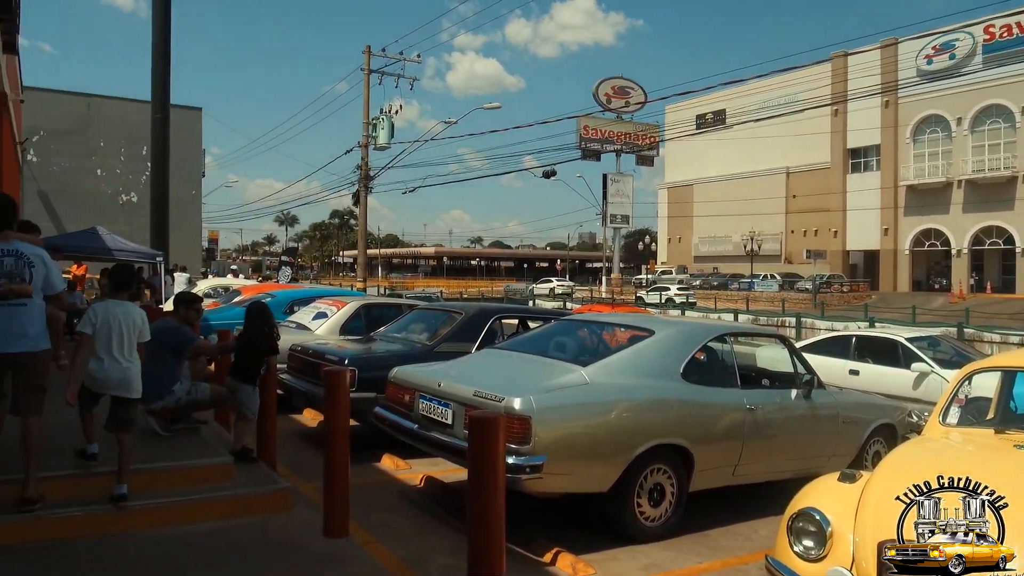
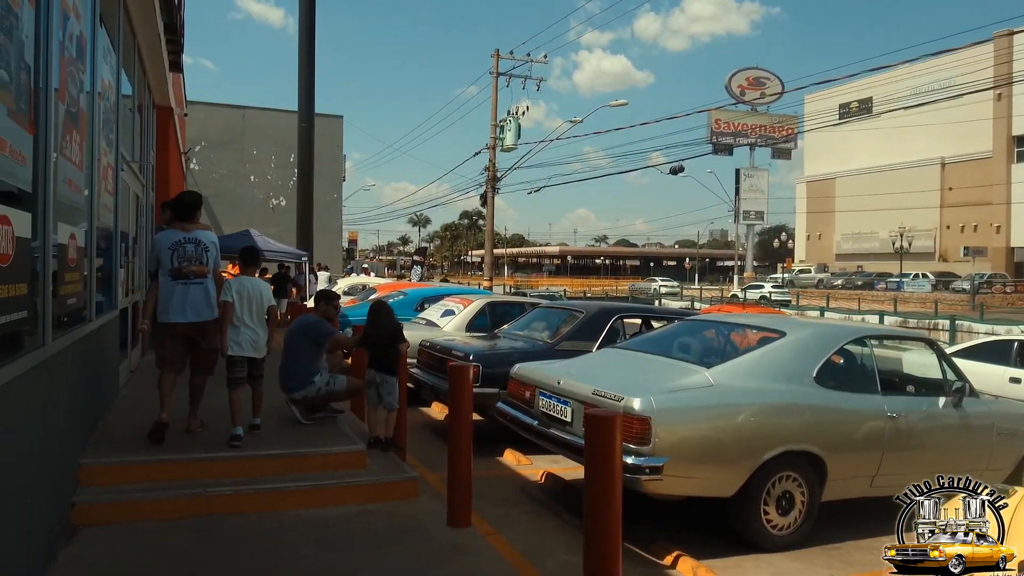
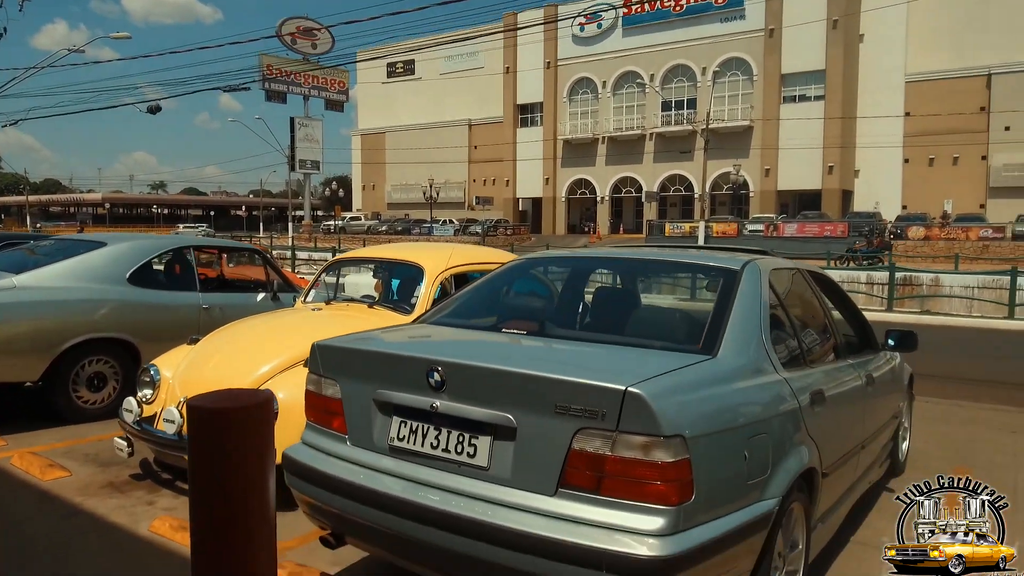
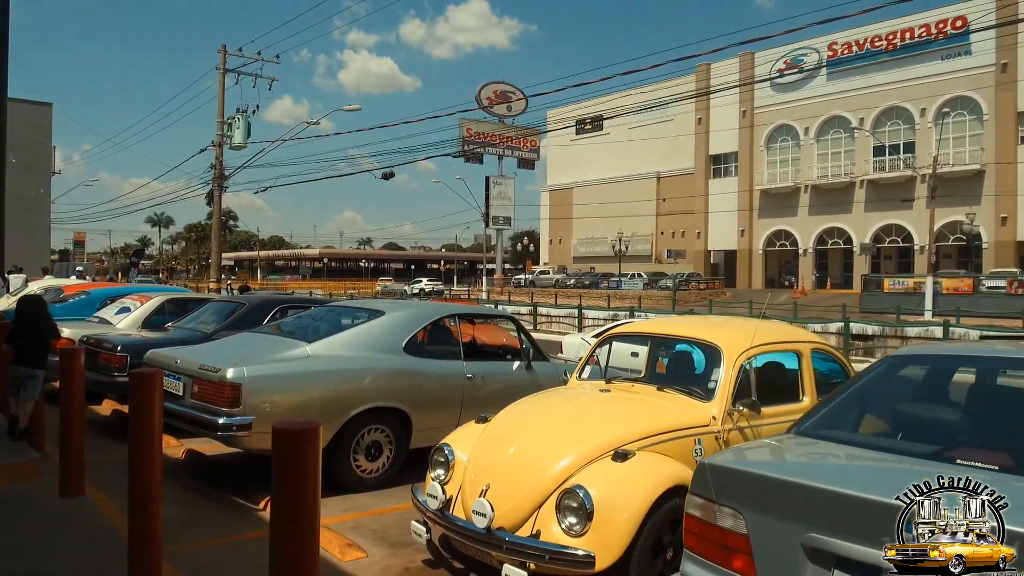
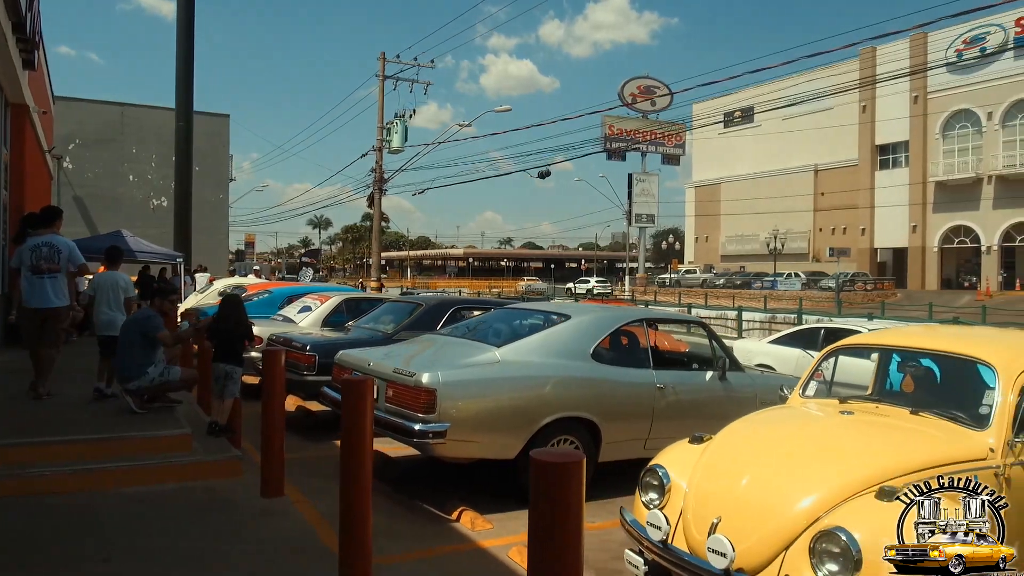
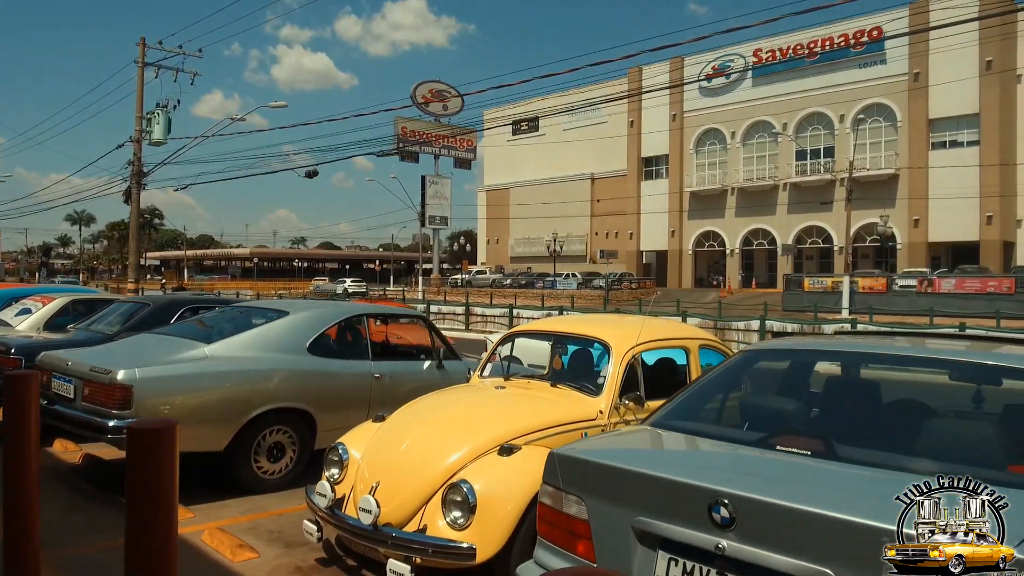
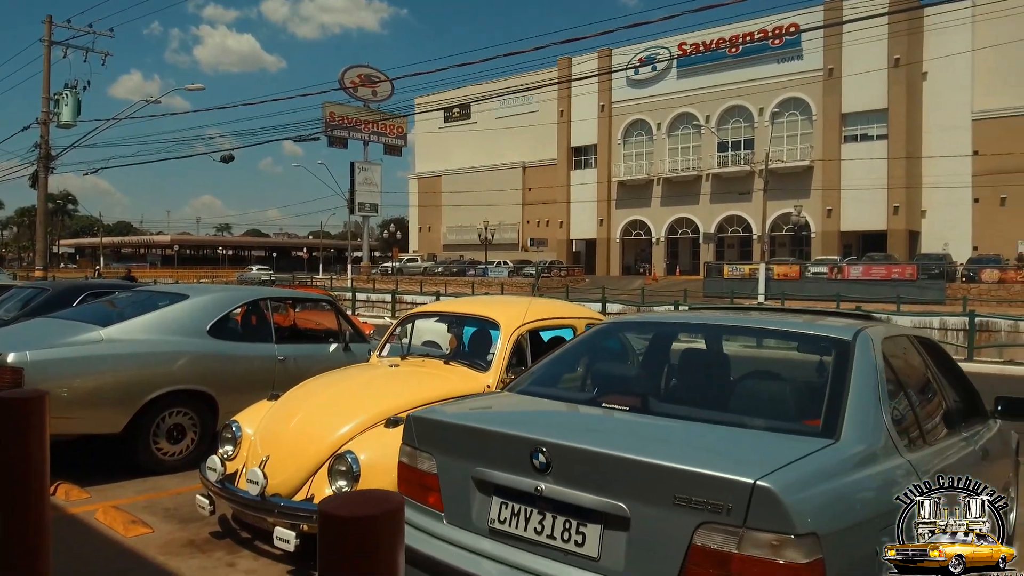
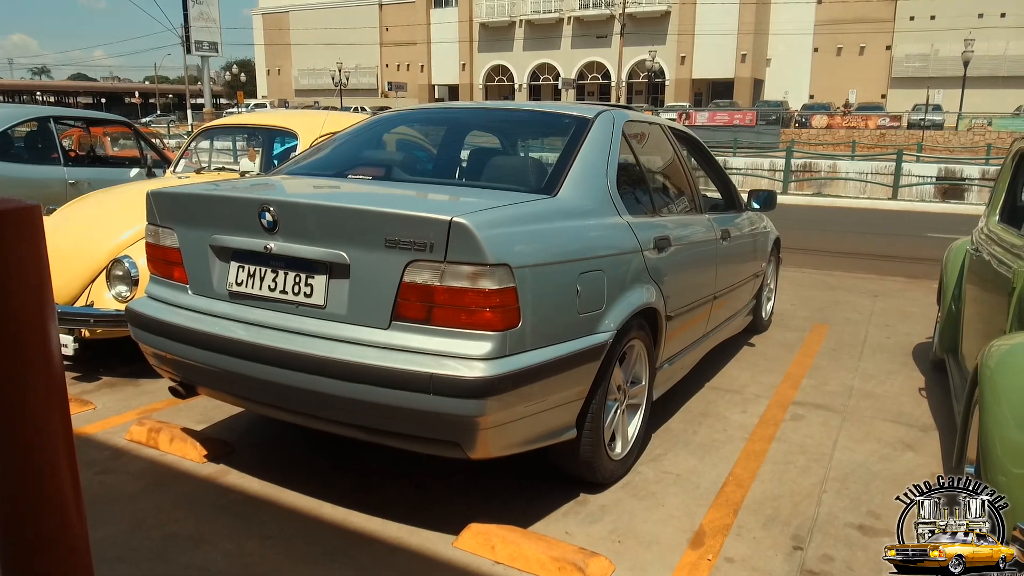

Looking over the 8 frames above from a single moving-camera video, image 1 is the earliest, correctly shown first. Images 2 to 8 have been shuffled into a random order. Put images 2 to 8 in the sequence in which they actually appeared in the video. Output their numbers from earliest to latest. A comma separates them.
2, 5, 4, 6, 7, 3, 8
